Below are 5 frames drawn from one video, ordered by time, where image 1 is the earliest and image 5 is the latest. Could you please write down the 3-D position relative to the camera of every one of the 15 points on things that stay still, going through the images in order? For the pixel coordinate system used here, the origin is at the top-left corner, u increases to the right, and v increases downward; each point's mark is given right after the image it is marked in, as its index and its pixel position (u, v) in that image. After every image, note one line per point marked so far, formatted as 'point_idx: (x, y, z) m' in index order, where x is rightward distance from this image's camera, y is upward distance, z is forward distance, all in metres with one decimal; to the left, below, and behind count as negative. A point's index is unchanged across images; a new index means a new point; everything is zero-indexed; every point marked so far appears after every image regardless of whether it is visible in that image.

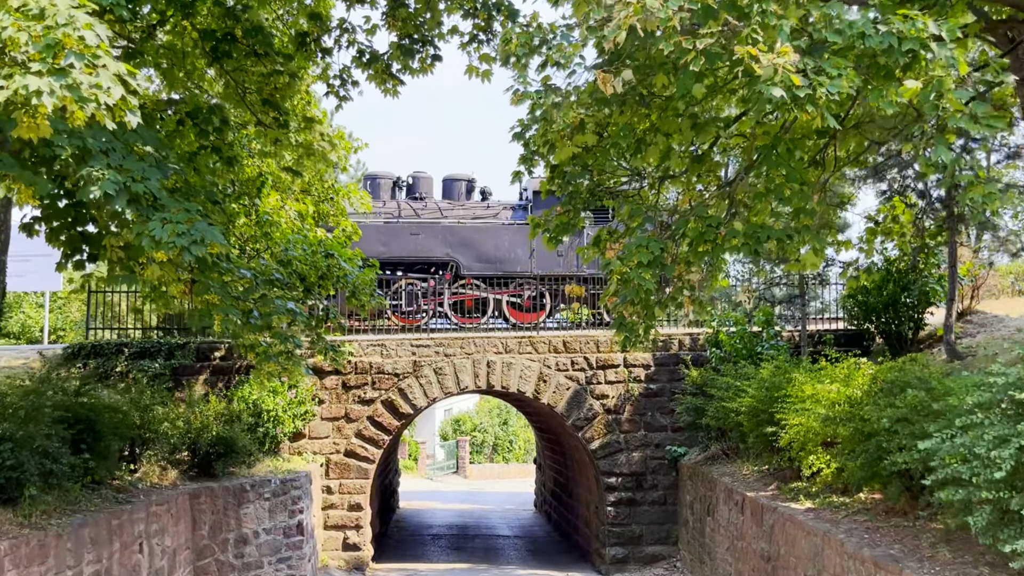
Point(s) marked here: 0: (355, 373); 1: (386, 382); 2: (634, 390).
0: (-2.0, -1.1, +11.4) m
1: (-1.6, -1.2, +11.4) m
2: (+1.6, -1.4, +11.6) m
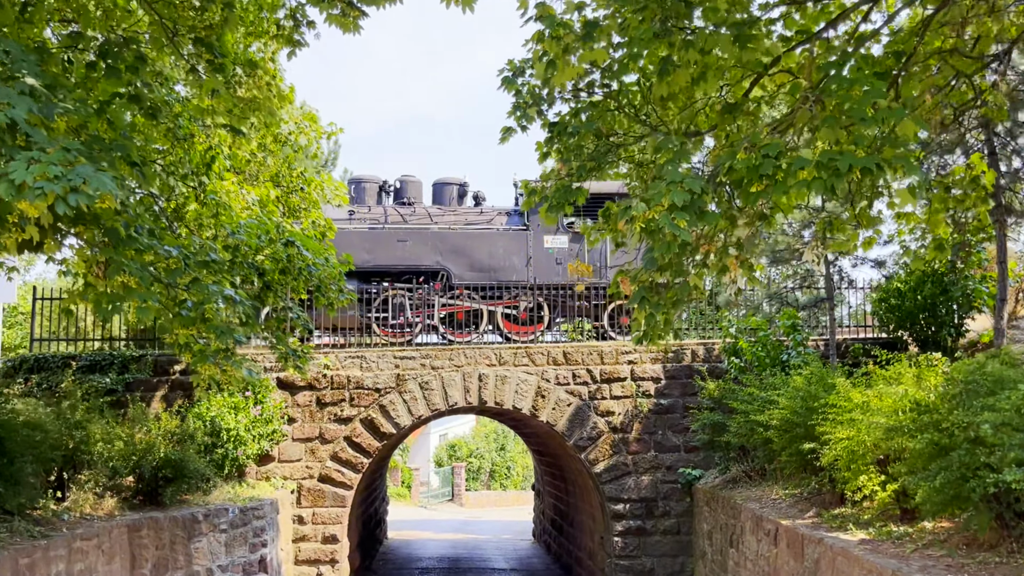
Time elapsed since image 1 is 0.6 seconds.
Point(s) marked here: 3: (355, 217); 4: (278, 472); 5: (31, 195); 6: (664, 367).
0: (-2.1, -1.2, +10.2) m
1: (-1.7, -1.3, +10.2) m
2: (+1.5, -1.4, +10.4) m
3: (-2.6, +1.2, +14.7) m
4: (-2.7, -2.1, +9.9) m
5: (-1.8, +0.4, +3.4) m
6: (+1.8, -1.0, +10.5) m
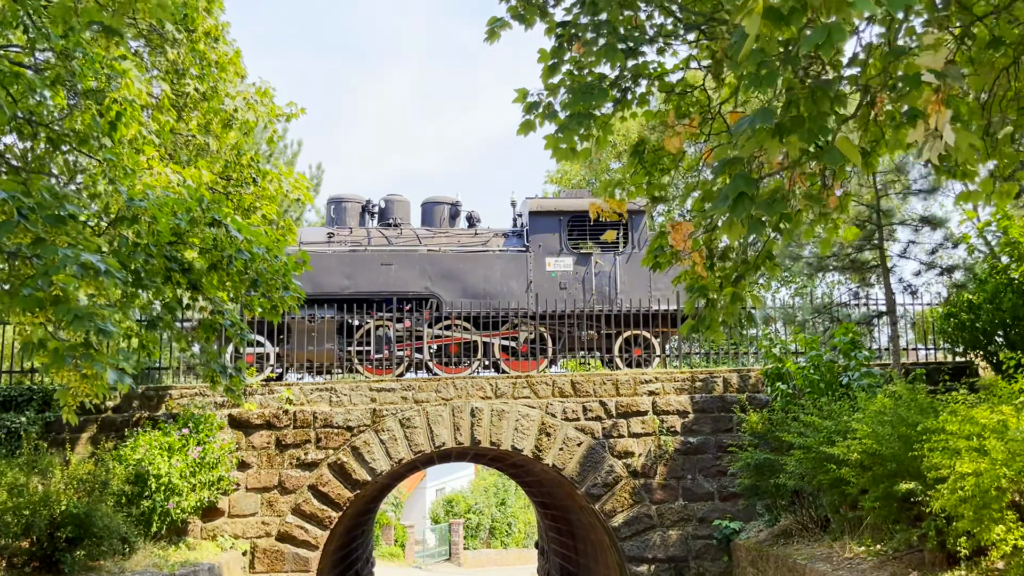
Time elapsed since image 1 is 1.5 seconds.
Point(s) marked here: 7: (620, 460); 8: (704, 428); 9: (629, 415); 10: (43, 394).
0: (-2.1, -1.4, +8.5) m
1: (-1.7, -1.5, +8.5) m
2: (+1.5, -1.6, +8.7) m
3: (-2.7, +0.7, +13.1) m
4: (-2.7, -2.2, +8.1) m
5: (-1.9, +0.6, +1.8) m
6: (+1.8, -1.1, +8.8) m
7: (+1.1, -1.7, +8.6) m
8: (+1.9, -1.4, +8.7) m
9: (+1.2, -1.3, +8.7) m
10: (-4.5, -1.0, +8.4) m
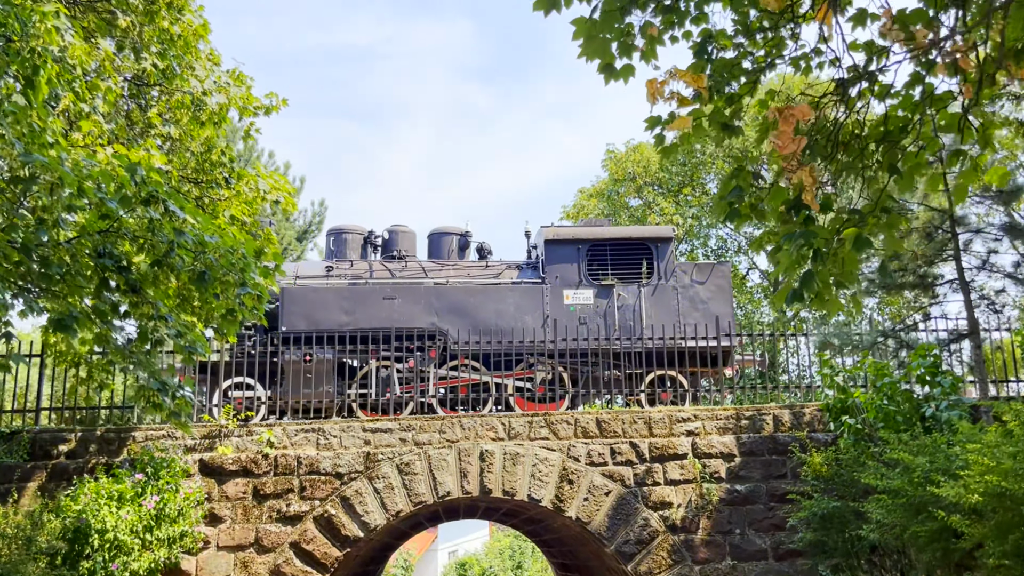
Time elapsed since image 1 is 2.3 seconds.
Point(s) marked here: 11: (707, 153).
0: (-2.0, -1.6, +7.3) m
1: (-1.6, -1.7, +7.3) m
2: (+1.7, -1.7, +7.4) m
3: (-2.5, +0.2, +12.1) m
4: (-2.5, -2.4, +6.9) m
5: (-1.9, +0.8, +0.7) m
6: (+1.9, -1.3, +7.6) m
7: (+1.2, -1.9, +7.4) m
8: (+2.1, -1.6, +7.5) m
9: (+1.3, -1.5, +7.5) m
10: (-4.4, -1.2, +7.3) m
11: (+3.7, +2.6, +16.7) m
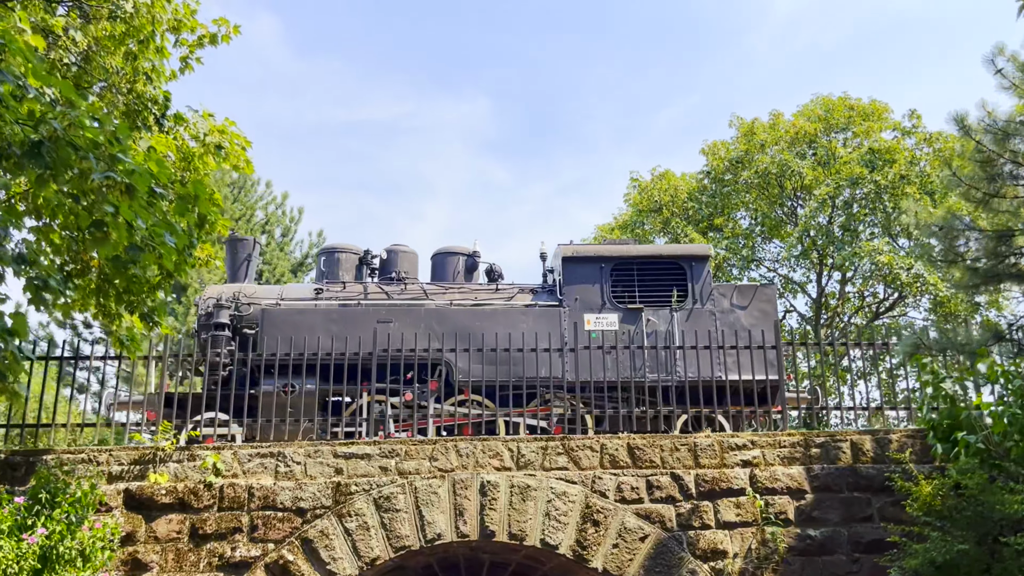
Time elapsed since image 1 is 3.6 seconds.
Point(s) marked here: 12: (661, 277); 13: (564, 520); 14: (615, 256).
0: (-1.9, -1.5, +5.8) m
1: (-1.5, -1.6, +5.7) m
2: (+1.7, -1.7, +5.8) m
3: (-2.3, -0.1, +10.7) m
4: (-2.5, -2.3, +5.3) m
5: (-1.9, +1.5, -0.6) m
6: (+2.0, -1.3, +5.9) m
7: (+1.3, -1.8, +5.7) m
8: (+2.1, -1.5, +5.8) m
9: (+1.4, -1.4, +5.9) m
10: (-4.3, -1.1, +5.8) m
11: (+4.0, +1.9, +15.3) m
12: (+1.8, +0.1, +10.5) m
13: (+0.3, -1.6, +5.8) m
14: (+1.2, +0.4, +10.5) m
